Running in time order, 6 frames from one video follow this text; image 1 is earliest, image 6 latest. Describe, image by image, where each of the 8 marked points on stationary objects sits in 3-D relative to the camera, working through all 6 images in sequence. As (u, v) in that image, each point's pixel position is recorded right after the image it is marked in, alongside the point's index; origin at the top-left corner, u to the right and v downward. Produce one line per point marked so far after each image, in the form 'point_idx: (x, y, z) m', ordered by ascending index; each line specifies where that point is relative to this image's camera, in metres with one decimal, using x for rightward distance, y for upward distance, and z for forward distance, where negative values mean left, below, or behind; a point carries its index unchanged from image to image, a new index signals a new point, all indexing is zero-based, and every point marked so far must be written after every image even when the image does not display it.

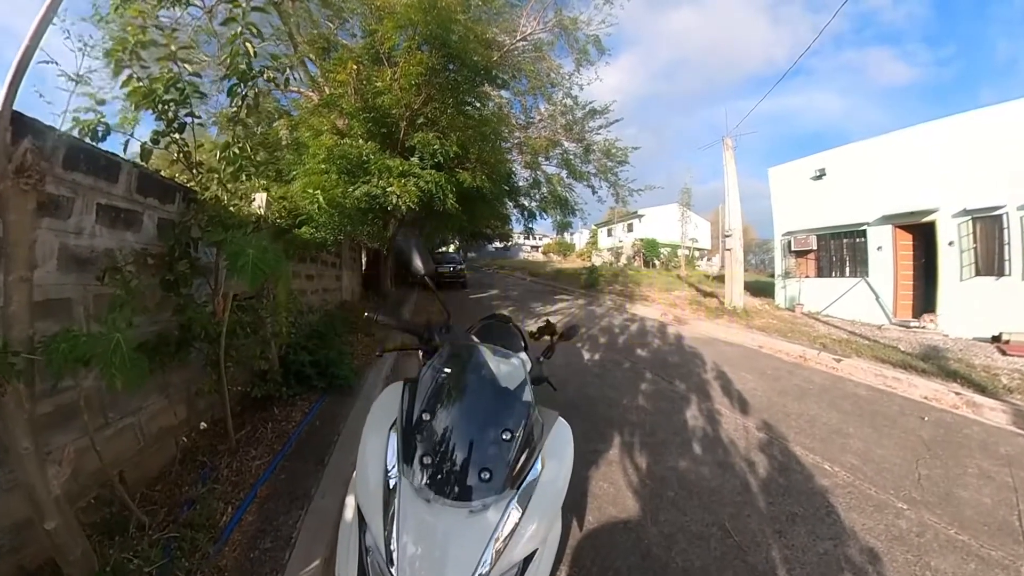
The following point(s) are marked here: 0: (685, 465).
0: (+1.3, -1.4, +4.1) m
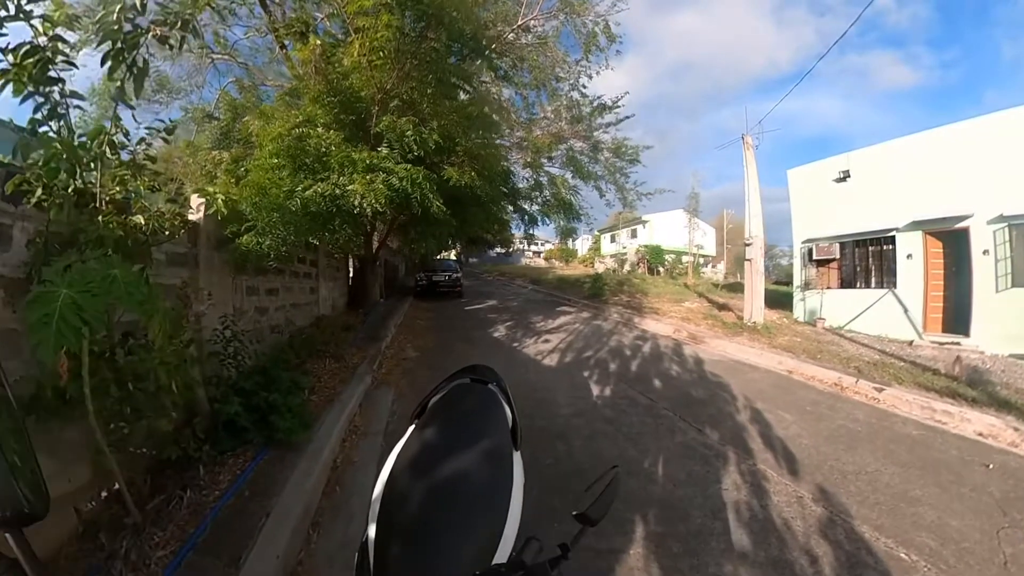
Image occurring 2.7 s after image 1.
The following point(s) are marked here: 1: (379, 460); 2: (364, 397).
0: (+1.2, -1.6, +3.0) m
1: (-1.3, -1.5, +4.7) m
2: (-1.6, -1.2, +5.7) m
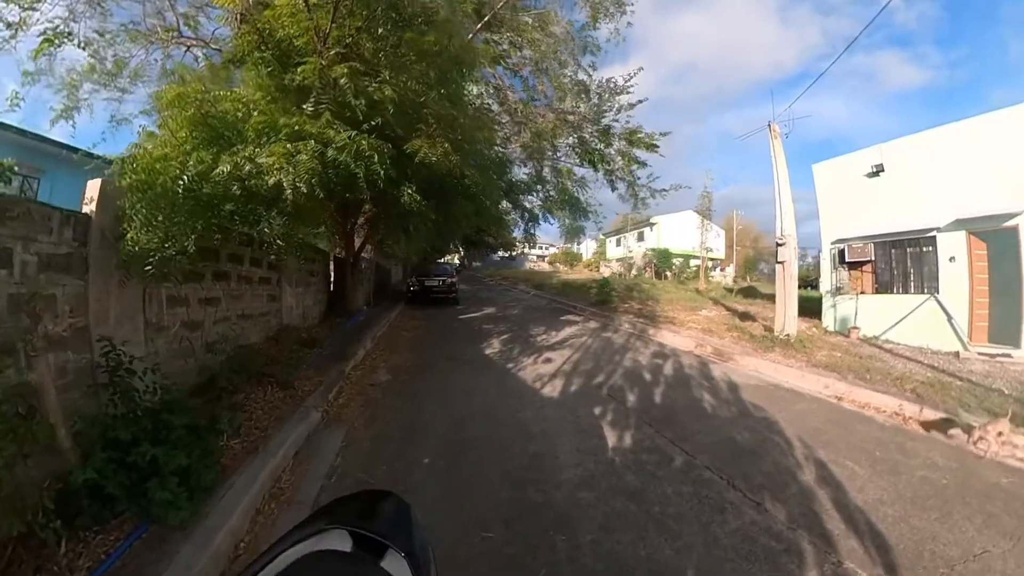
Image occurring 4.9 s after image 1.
0: (+1.1, -1.7, +1.6) m
1: (-1.4, -1.6, +3.3) m
2: (-1.7, -1.3, +4.4) m
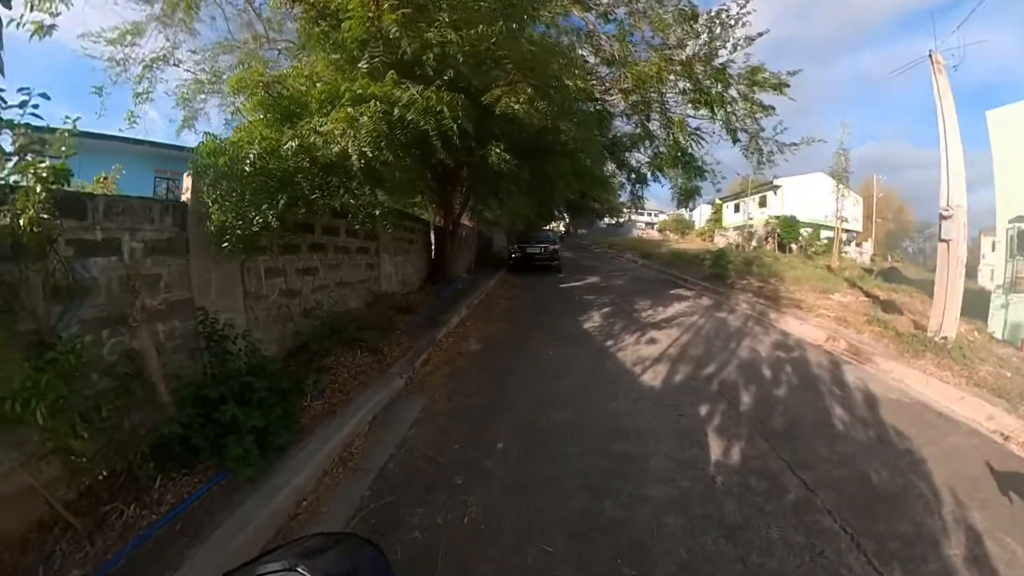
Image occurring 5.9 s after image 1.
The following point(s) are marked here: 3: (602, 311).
0: (+1.1, -1.9, +1.2) m
1: (-1.0, -1.4, +3.4) m
2: (-1.1, -1.0, +4.4) m
3: (+1.6, -0.4, +9.6) m
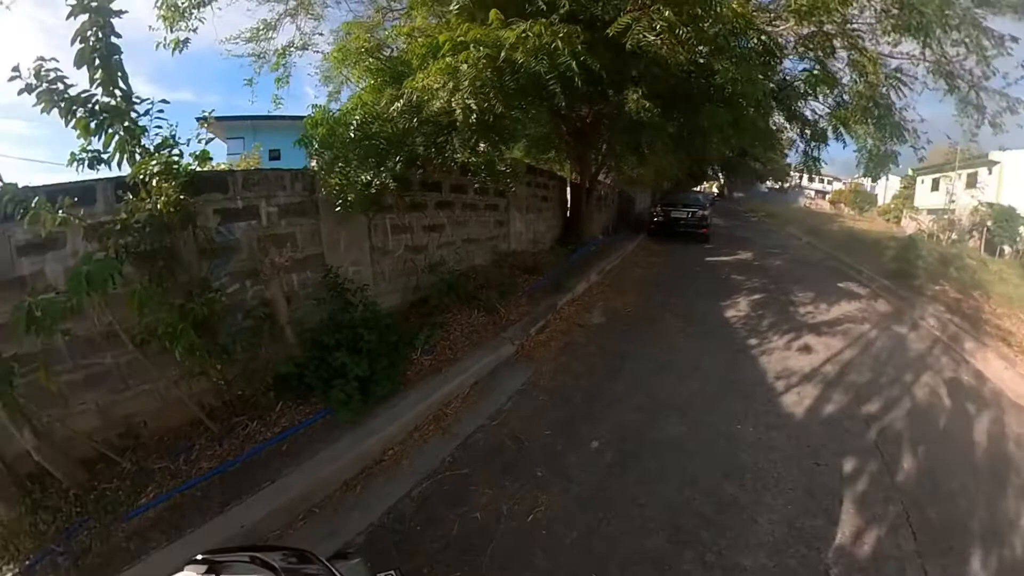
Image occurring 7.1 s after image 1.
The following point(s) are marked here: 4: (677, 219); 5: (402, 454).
0: (+0.8, -2.4, +1.0) m
1: (-0.5, -1.2, +3.5) m
2: (-0.2, -0.7, +4.4) m
3: (+3.9, -0.2, +8.6) m
4: (+4.8, +2.0, +14.1) m
5: (-0.7, -1.1, +3.5) m
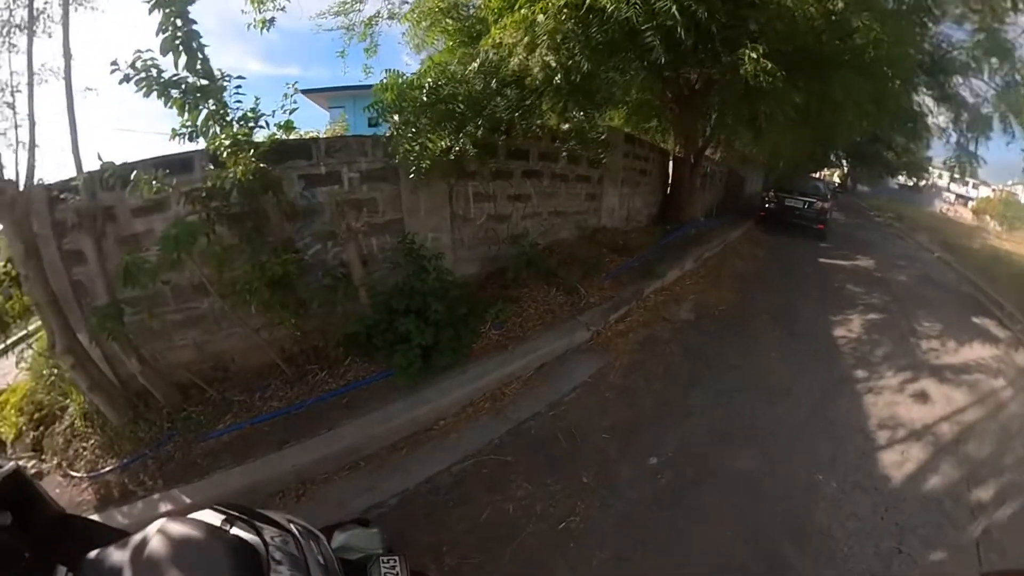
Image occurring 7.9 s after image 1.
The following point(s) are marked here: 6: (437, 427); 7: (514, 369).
0: (+0.3, -2.7, +0.9) m
1: (-0.2, -1.0, +3.4) m
2: (+0.4, -0.5, +4.2) m
3: (+5.1, -0.6, +7.6) m
4: (+7.5, +1.9, +12.6) m
5: (-0.4, -0.9, +3.4) m
6: (-0.5, -0.9, +3.4) m
7: (+0.1, -0.5, +3.8) m
